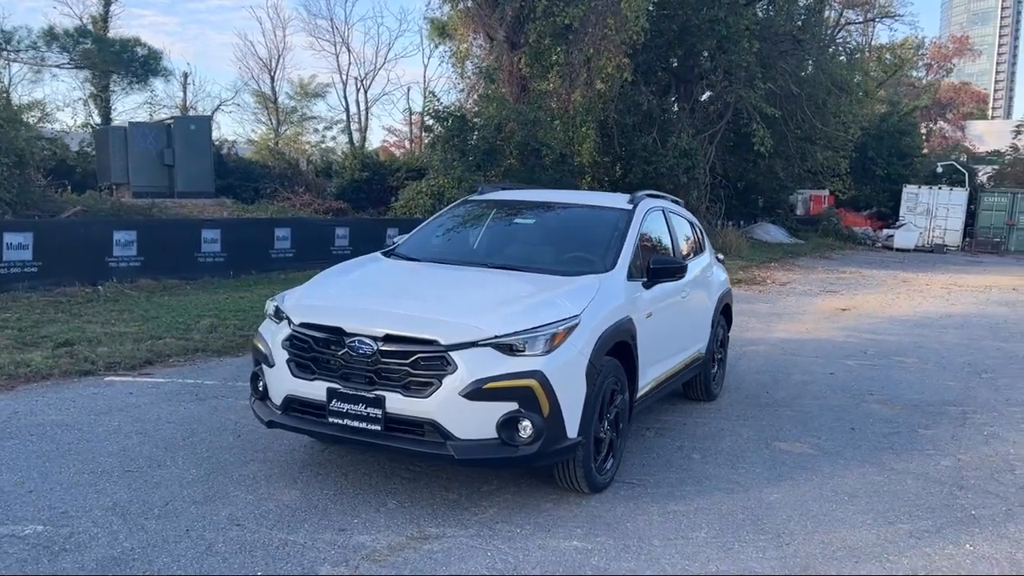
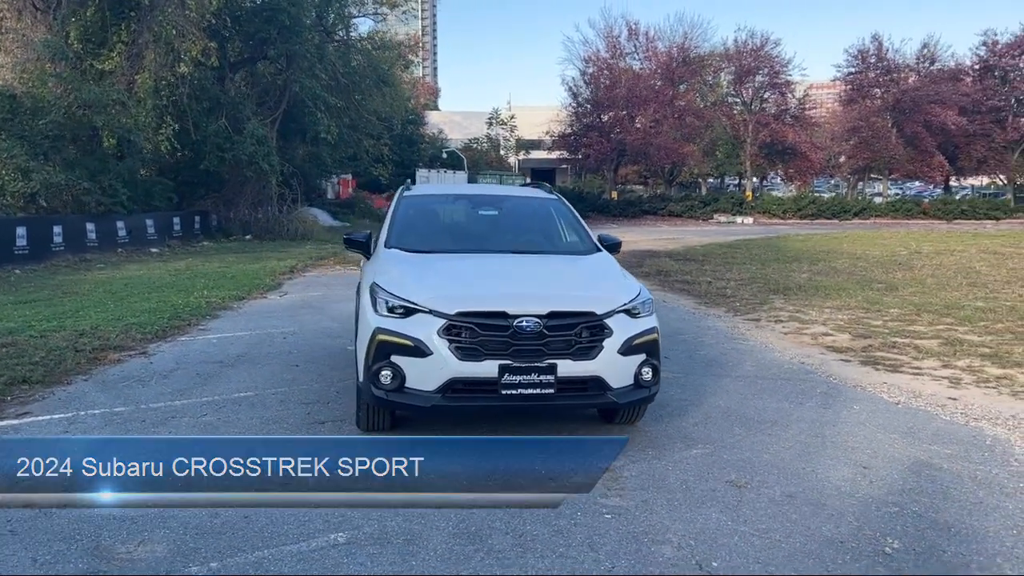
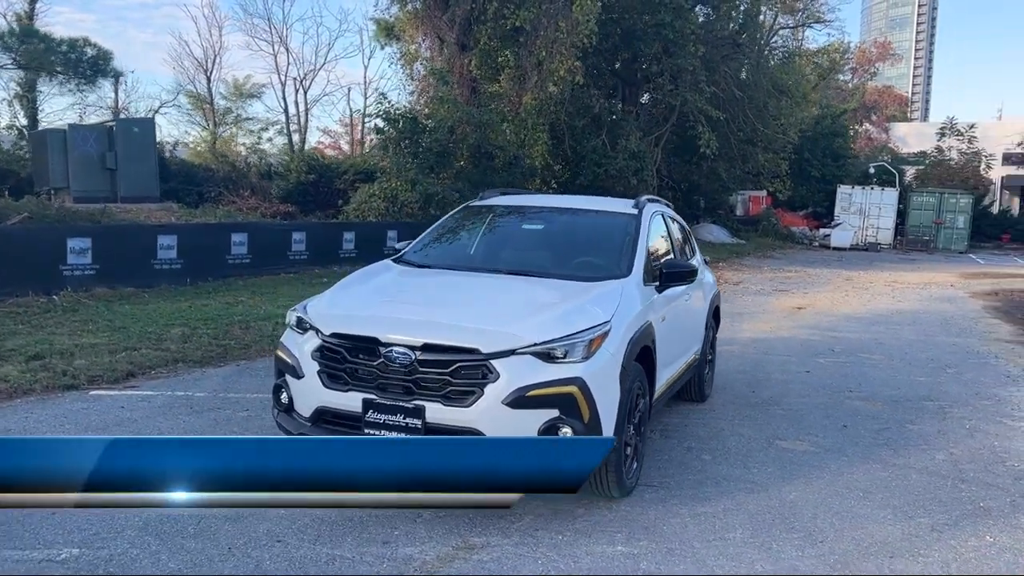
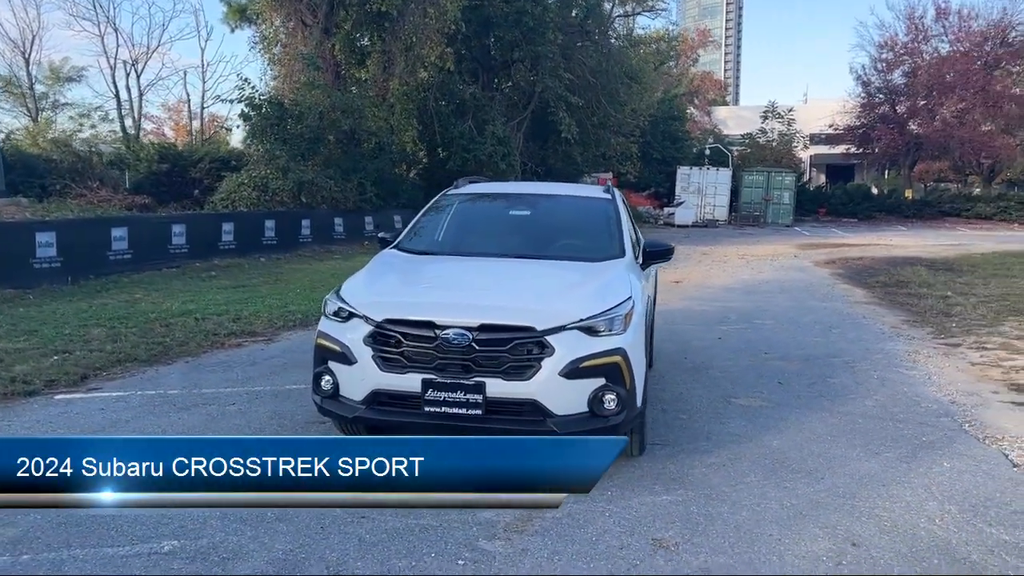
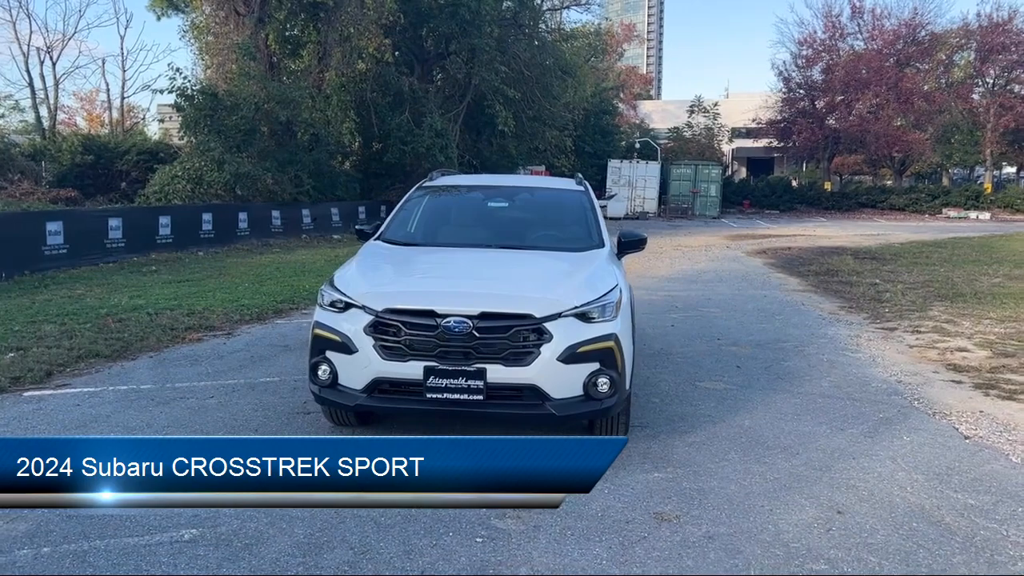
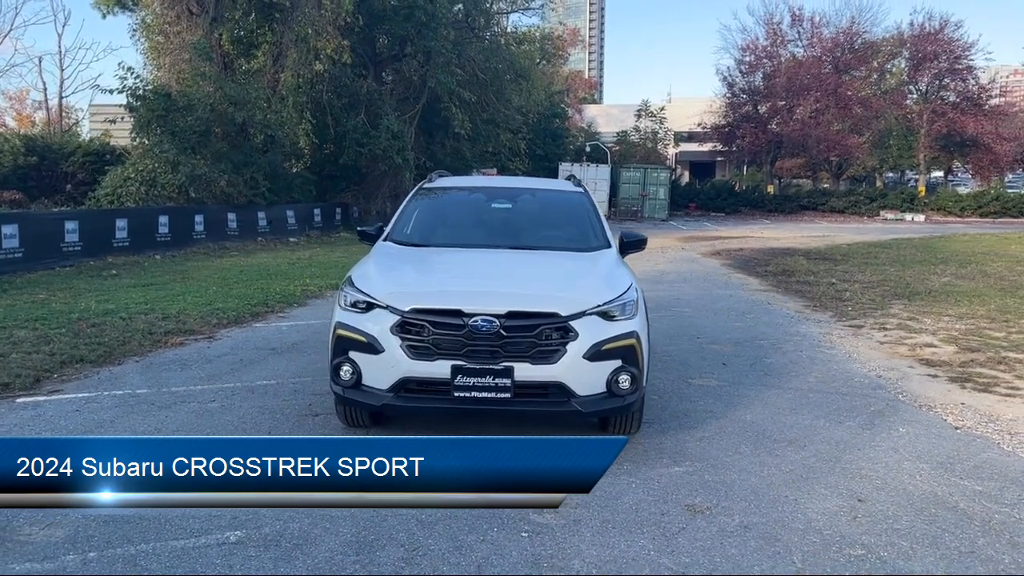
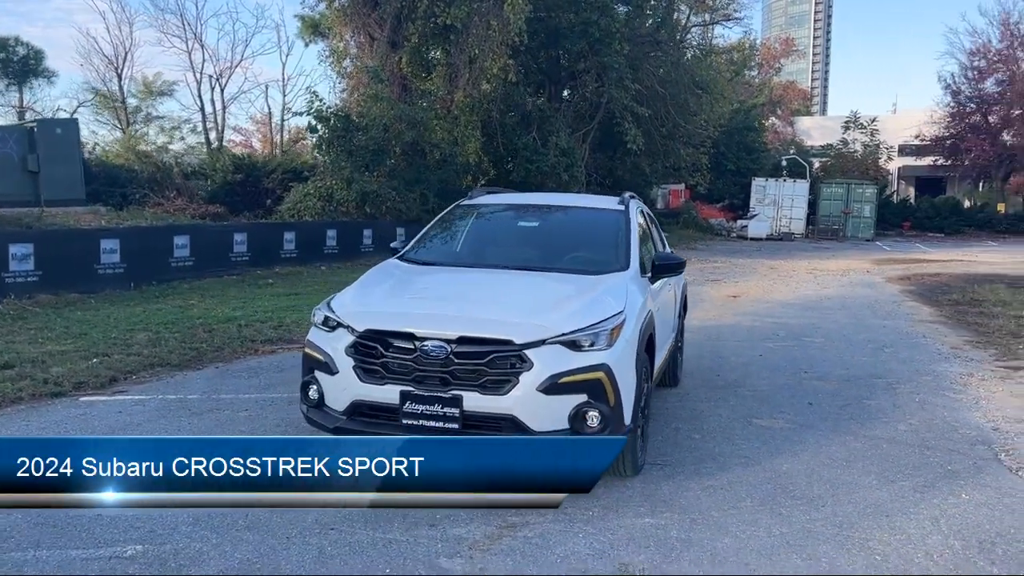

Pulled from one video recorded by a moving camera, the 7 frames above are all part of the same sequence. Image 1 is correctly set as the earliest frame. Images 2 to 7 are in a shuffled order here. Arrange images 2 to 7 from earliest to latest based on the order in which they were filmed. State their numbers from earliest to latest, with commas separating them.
3, 7, 4, 5, 6, 2
